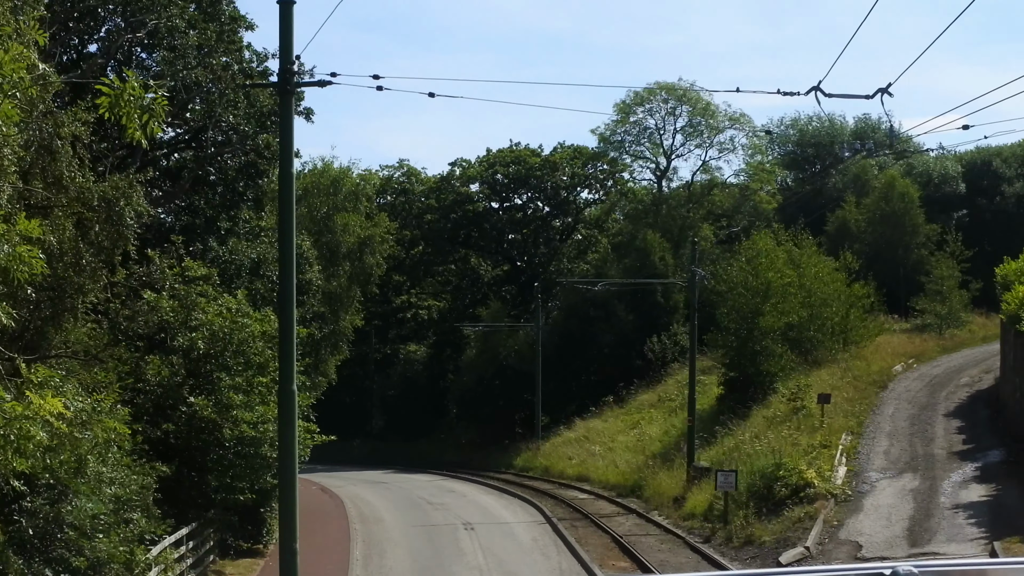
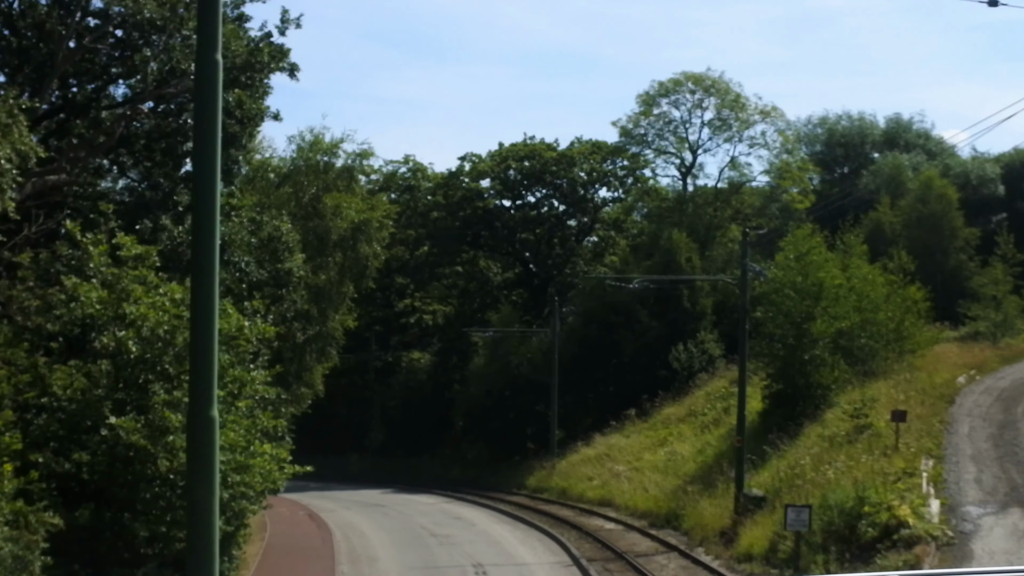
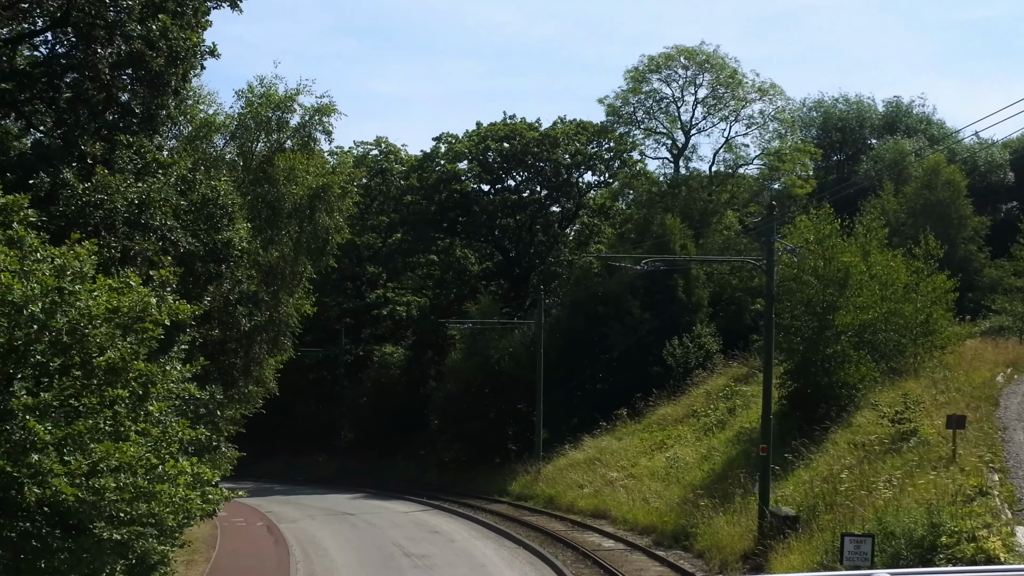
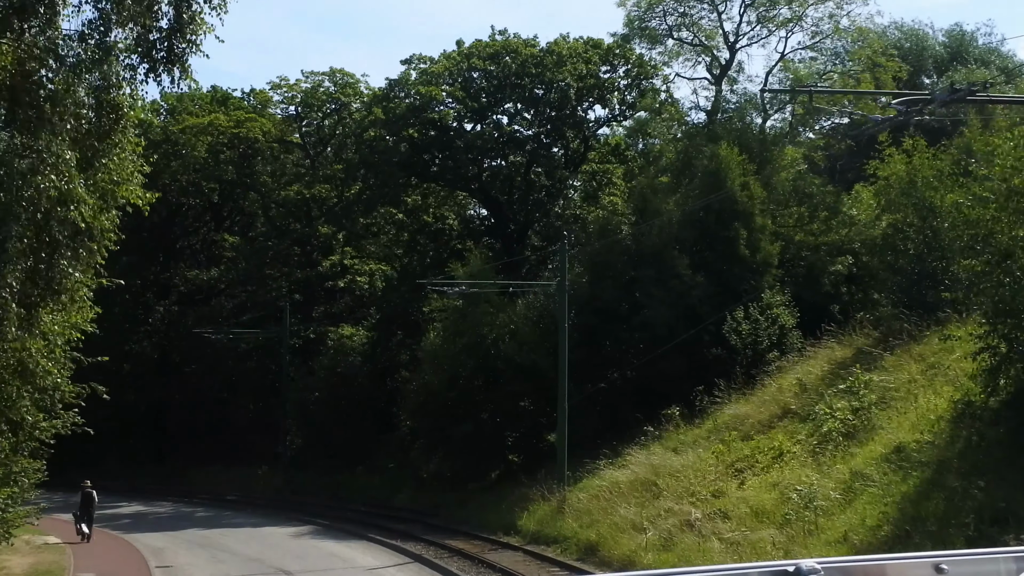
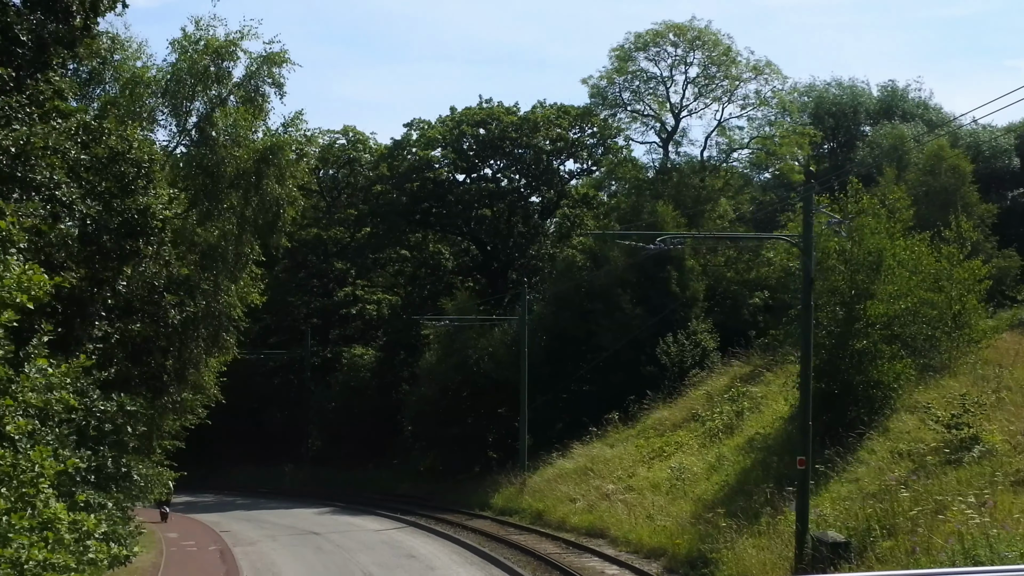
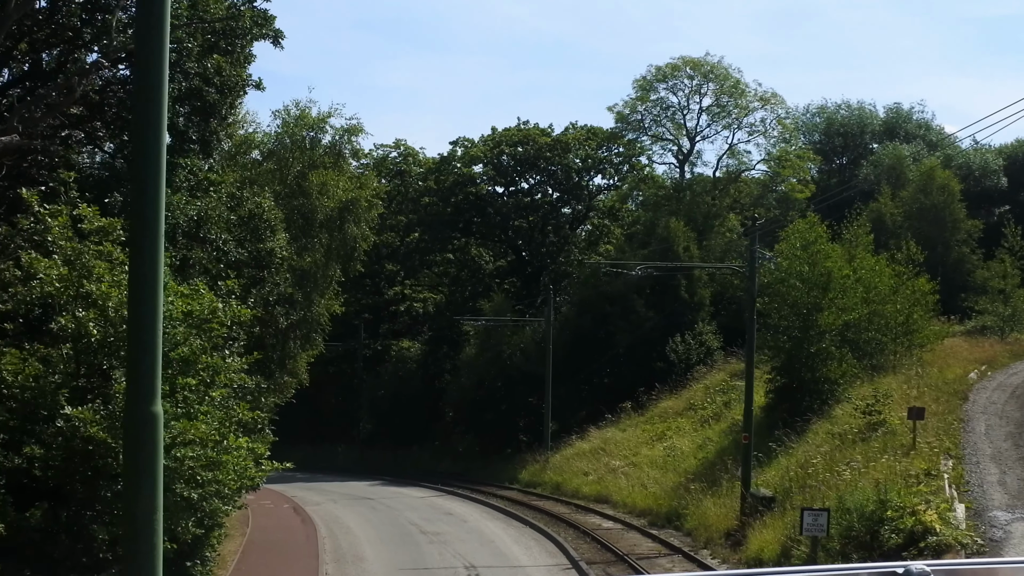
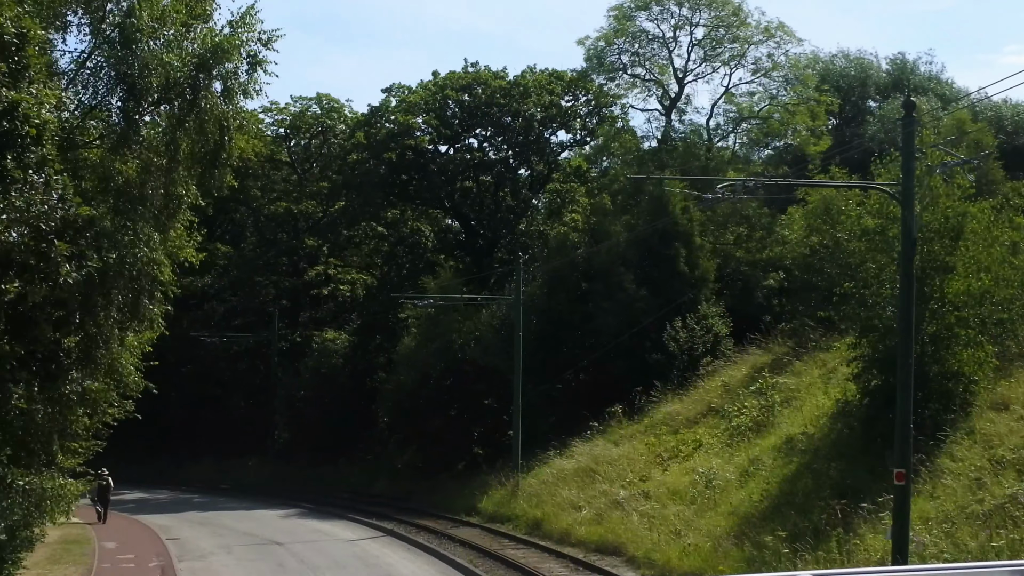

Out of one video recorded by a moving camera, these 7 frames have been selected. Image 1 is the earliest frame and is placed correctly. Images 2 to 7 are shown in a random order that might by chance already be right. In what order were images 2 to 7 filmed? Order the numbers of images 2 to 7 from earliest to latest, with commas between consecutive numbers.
2, 6, 3, 5, 7, 4
